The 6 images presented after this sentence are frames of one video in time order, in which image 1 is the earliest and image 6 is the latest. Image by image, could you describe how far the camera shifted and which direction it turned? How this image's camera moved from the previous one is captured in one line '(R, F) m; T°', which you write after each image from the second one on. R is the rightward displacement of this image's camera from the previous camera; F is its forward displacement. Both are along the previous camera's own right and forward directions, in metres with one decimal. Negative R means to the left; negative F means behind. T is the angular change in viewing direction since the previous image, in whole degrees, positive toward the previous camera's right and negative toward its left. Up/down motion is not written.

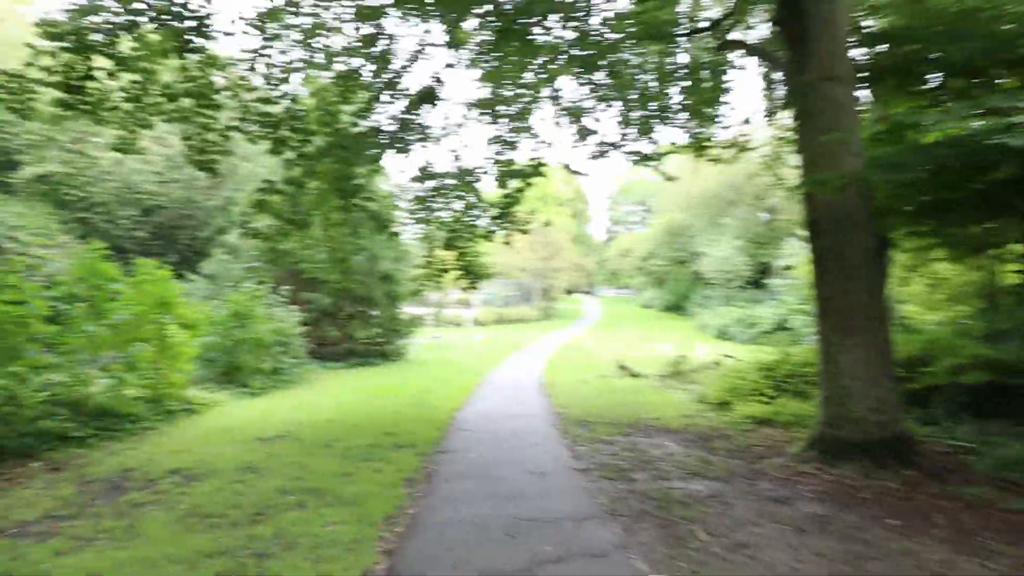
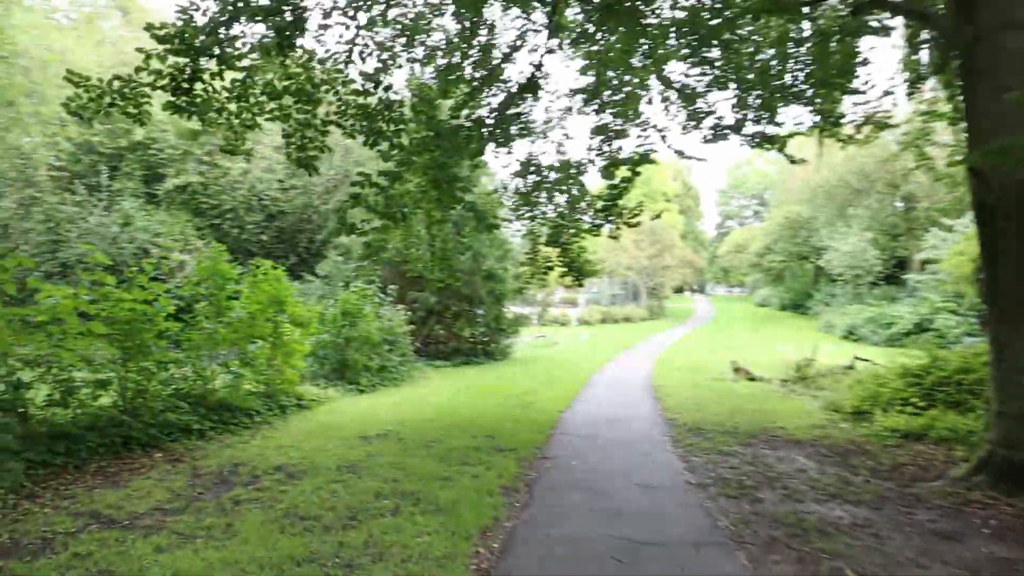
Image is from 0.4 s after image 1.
(0.0, +0.4) m; -10°
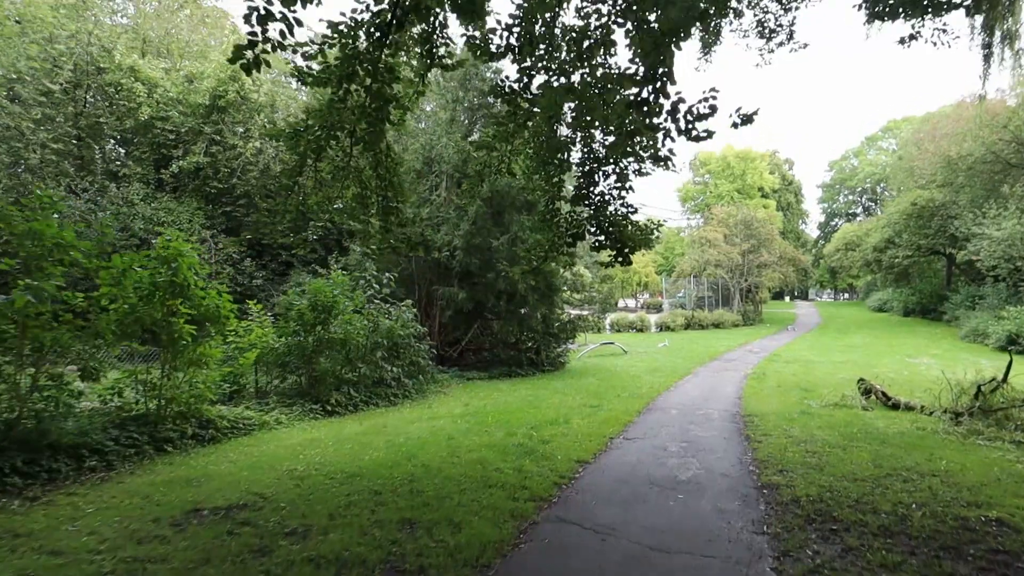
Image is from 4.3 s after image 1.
(+0.9, +3.7) m; -8°
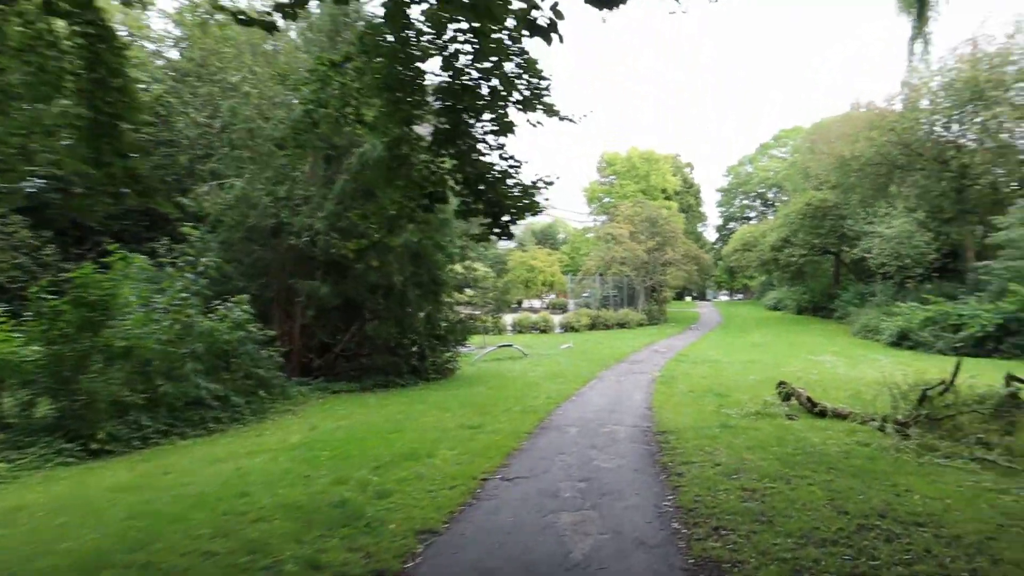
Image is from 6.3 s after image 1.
(+0.6, +2.0) m; +8°
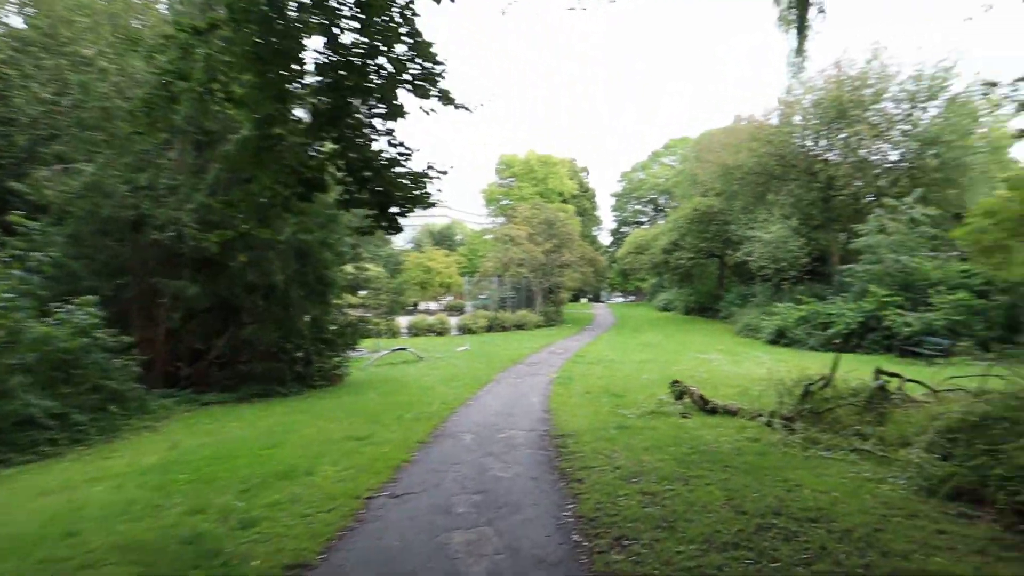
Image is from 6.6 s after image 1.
(+0.1, +0.4) m; +9°
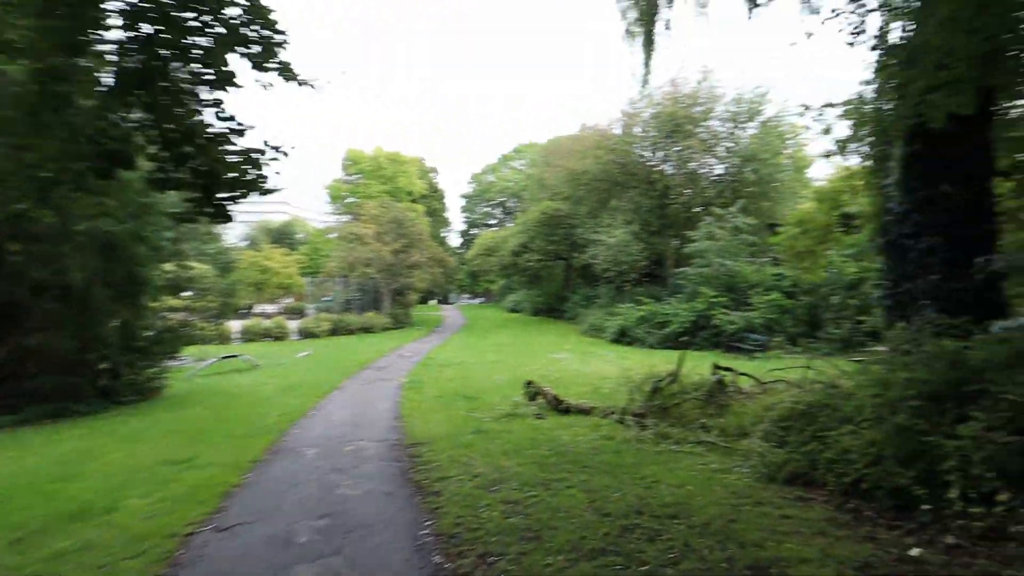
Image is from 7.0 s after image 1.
(0.0, +0.4) m; +14°
